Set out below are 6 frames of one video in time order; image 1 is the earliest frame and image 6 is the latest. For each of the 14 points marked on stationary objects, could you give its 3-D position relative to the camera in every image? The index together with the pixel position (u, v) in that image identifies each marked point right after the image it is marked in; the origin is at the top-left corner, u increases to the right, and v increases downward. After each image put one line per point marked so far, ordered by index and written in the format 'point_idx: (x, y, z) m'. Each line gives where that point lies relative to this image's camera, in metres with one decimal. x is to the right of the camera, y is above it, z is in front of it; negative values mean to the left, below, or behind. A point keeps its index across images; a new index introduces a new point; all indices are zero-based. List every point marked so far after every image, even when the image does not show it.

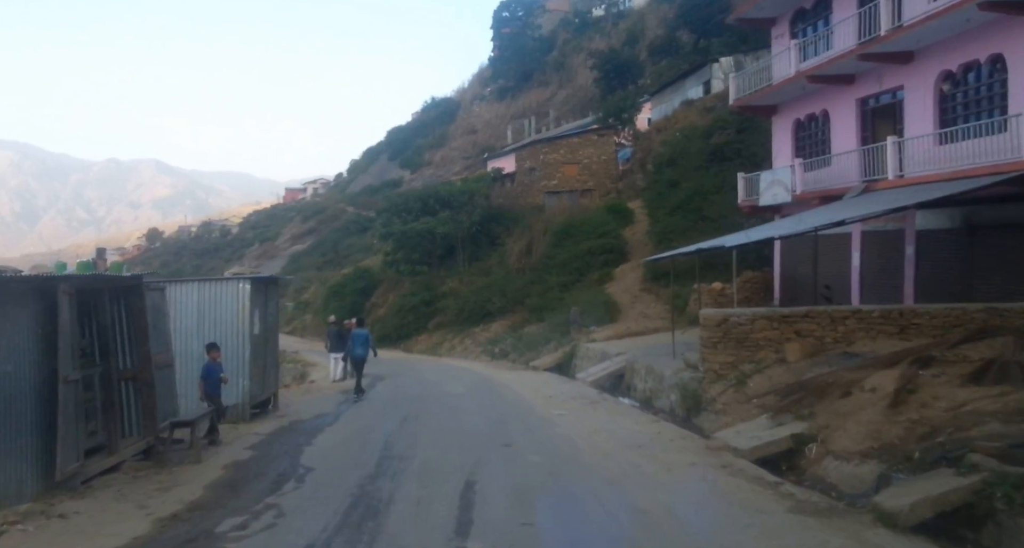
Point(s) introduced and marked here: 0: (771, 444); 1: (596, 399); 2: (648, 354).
0: (+3.6, -2.3, +9.3) m
1: (+1.9, -2.9, +15.5) m
2: (+3.8, -2.2, +18.8) m
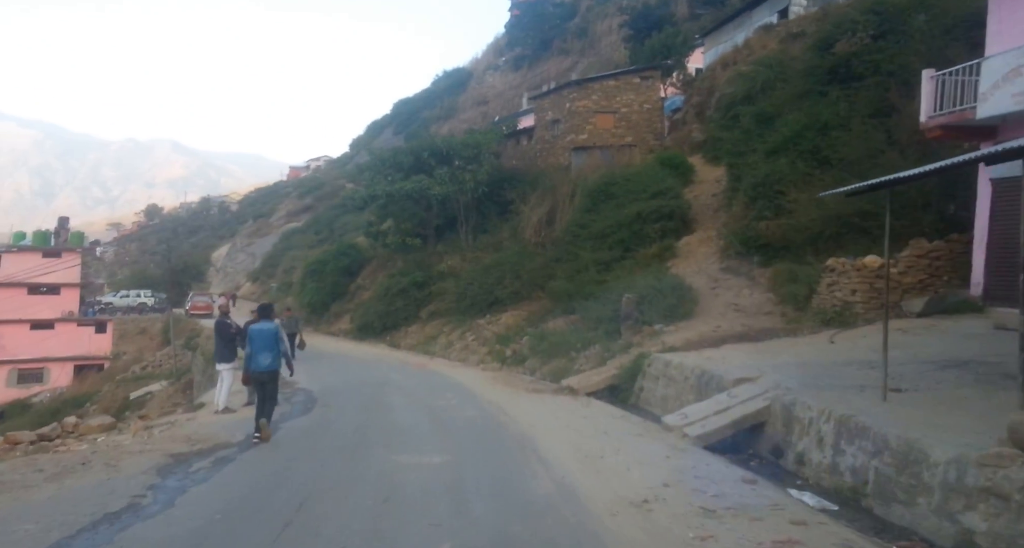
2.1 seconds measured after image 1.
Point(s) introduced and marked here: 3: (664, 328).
0: (+3.9, -1.8, -0.2) m
1: (+2.3, -2.2, +6.1) m
2: (+4.2, -1.6, +9.4) m
3: (+3.8, -1.3, +16.9) m
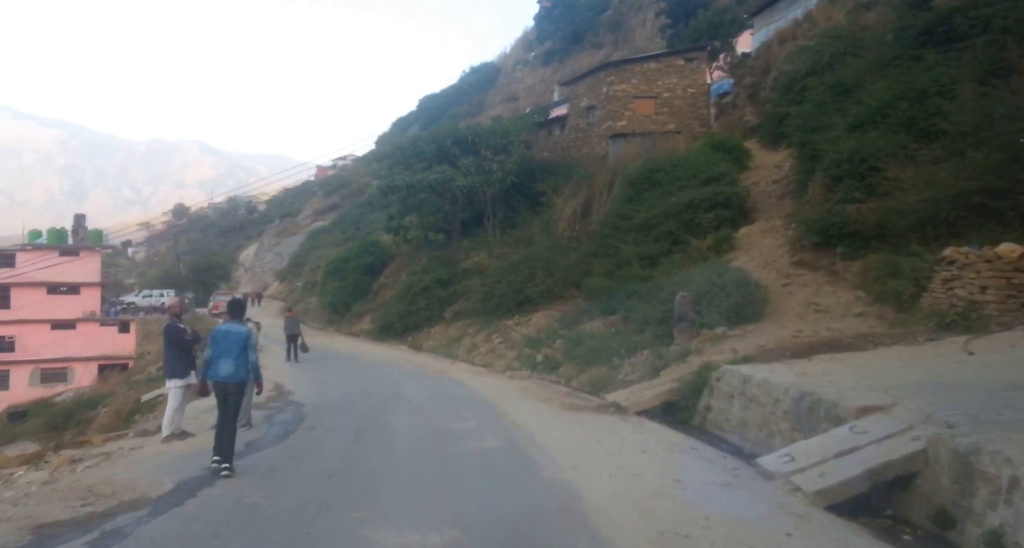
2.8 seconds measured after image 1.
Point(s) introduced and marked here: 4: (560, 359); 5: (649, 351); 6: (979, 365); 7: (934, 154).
0: (+3.8, -1.6, -3.1) m
1: (+2.5, -2.0, +3.3) m
2: (+4.6, -1.4, +6.5) m
3: (+4.5, -1.2, +14.0) m
4: (+1.3, -2.3, +18.7) m
5: (+3.1, -1.7, +15.3) m
6: (+5.9, -1.2, +8.6) m
7: (+8.8, +2.5, +14.4) m
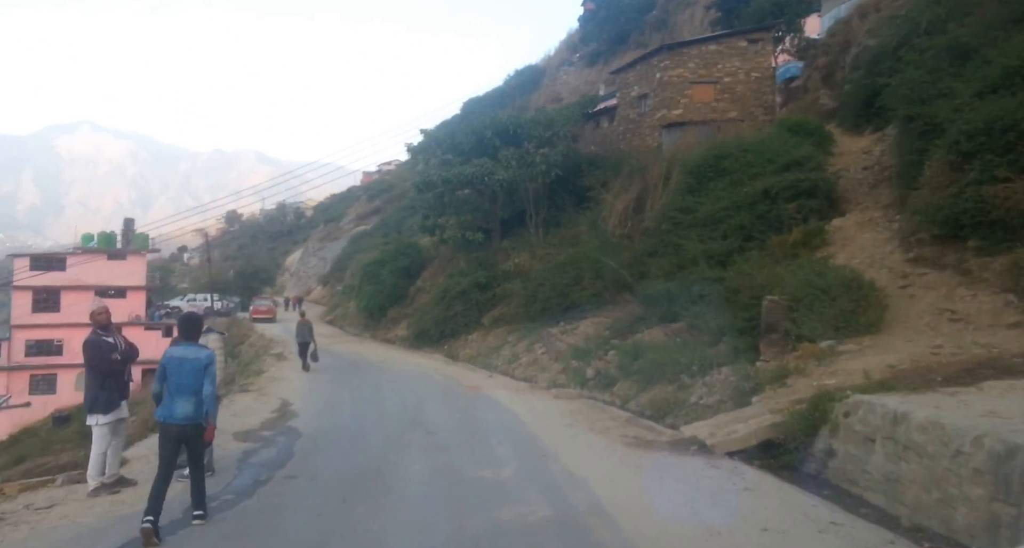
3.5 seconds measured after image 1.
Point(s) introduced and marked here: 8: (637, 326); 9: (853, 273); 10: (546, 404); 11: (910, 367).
0: (+3.6, -1.4, -6.0) m
1: (+2.7, -1.9, +0.4) m
2: (+4.9, -1.3, +3.5) m
3: (+5.3, -1.2, +10.9) m
4: (+2.4, -2.3, +15.8) m
5: (+3.9, -1.7, +12.3) m
6: (+6.3, -1.1, +5.5) m
7: (+9.6, +2.5, +11.1) m
8: (+3.5, -1.5, +19.4) m
9: (+6.3, 0.0, +12.8) m
10: (+0.7, -2.7, +14.0) m
11: (+5.4, -1.3, +9.2) m
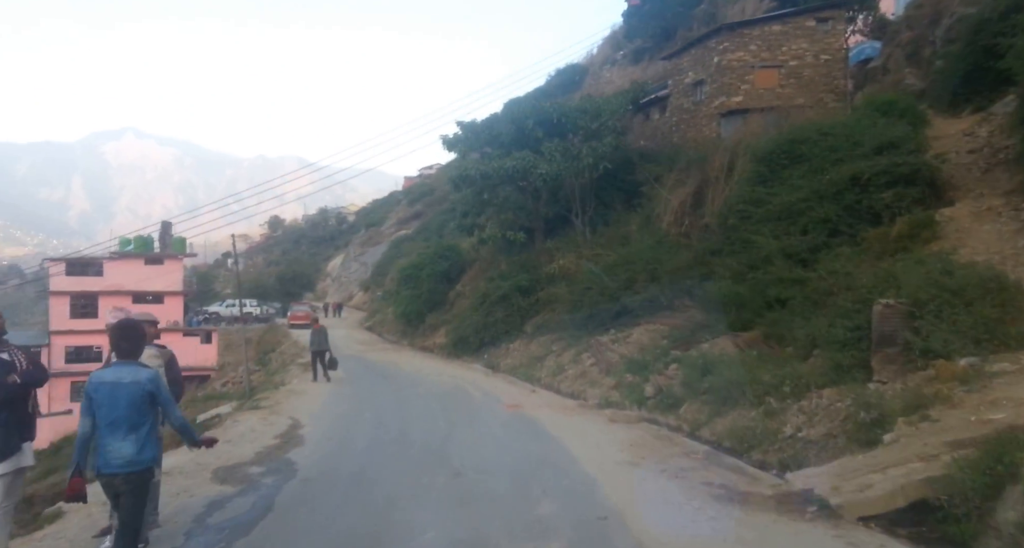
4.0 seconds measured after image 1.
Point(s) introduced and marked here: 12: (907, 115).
0: (+3.1, -1.3, -8.5) m
1: (+2.6, -1.8, -2.0) m
2: (+5.0, -1.2, +0.9) m
3: (+5.9, -1.1, +8.4) m
4: (+3.3, -2.4, +13.4) m
5: (+4.6, -1.7, +9.8) m
6: (+6.6, -1.0, +2.9) m
7: (+10.2, +2.6, +8.3) m
8: (+4.7, -1.5, +16.9) m
9: (+7.1, +0.1, +10.2) m
10: (+1.5, -2.7, +11.7) m
11: (+5.9, -1.2, +6.6) m
12: (+10.4, +4.1, +17.8) m
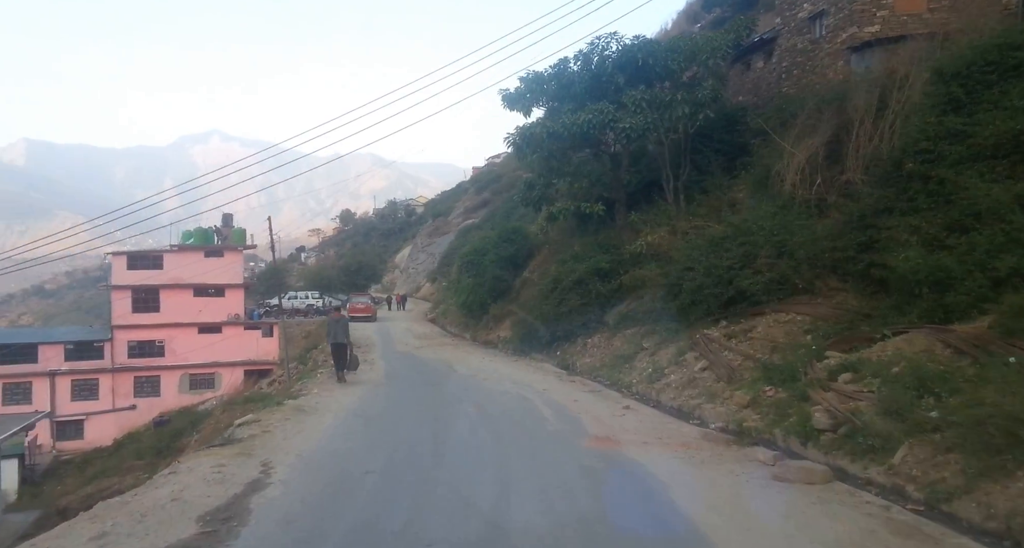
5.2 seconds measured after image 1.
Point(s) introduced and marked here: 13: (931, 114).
0: (+2.1, -1.0, -13.6) m
1: (+2.2, -1.5, -7.1) m
2: (+4.9, -0.8, -4.5) m
3: (+6.5, -0.7, +2.9) m
4: (+4.5, -1.8, +8.1) m
5: (+5.4, -1.2, +4.4) m
6: (+6.7, -0.6, -2.6) m
7: (+10.7, +3.1, +2.3) m
8: (+6.1, -0.9, +11.4) m
9: (+7.8, +0.6, +4.5) m
10: (+2.5, -2.2, +6.6) m
11: (+6.3, -0.8, +1.1) m
12: (+11.9, +4.7, +11.8) m
13: (+8.2, +3.2, +13.2) m
